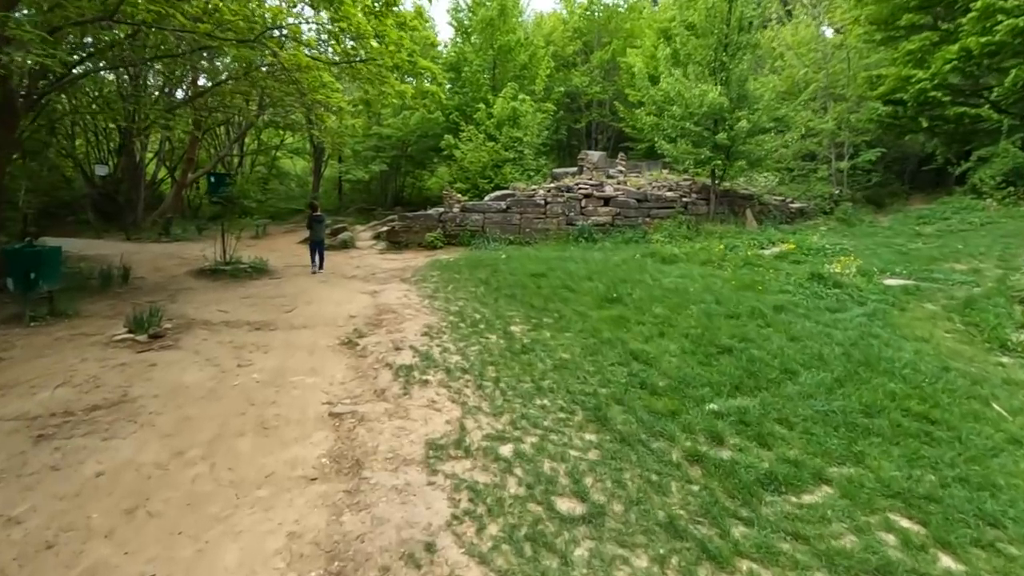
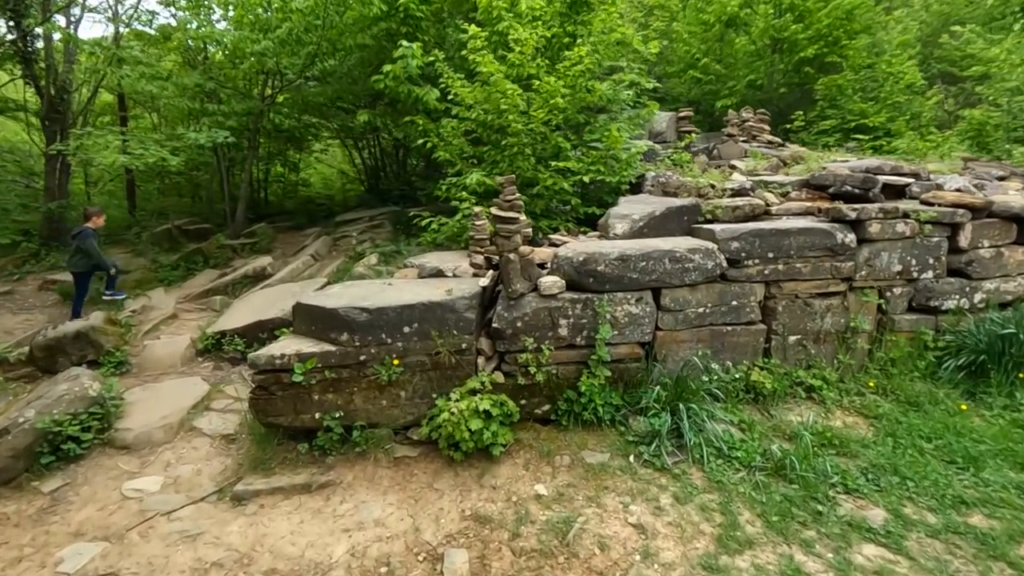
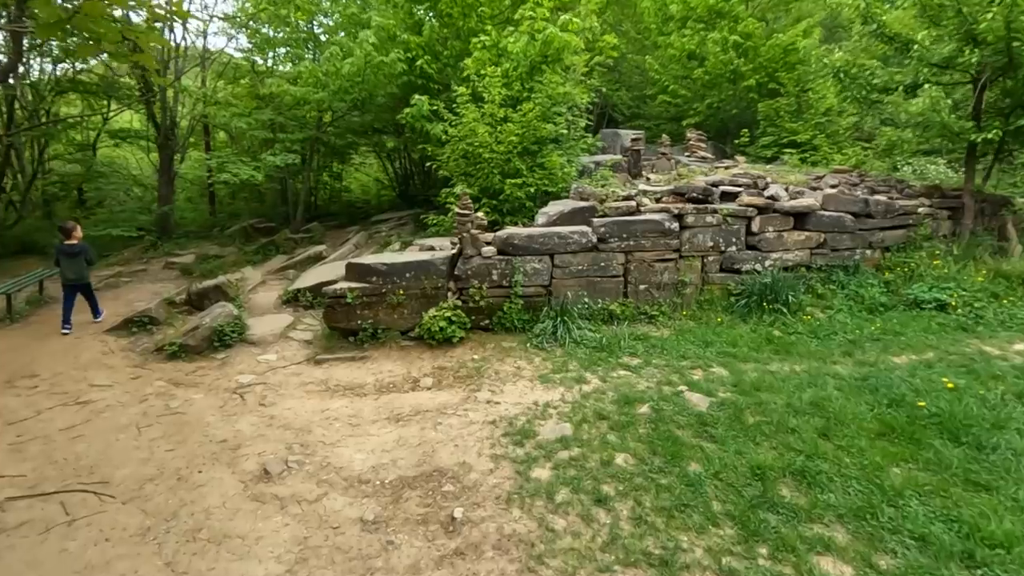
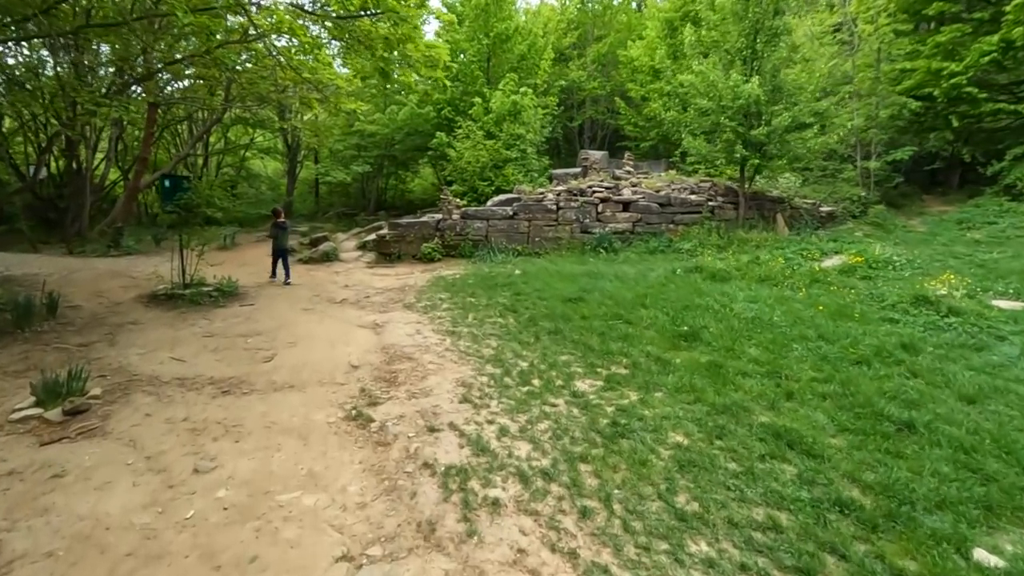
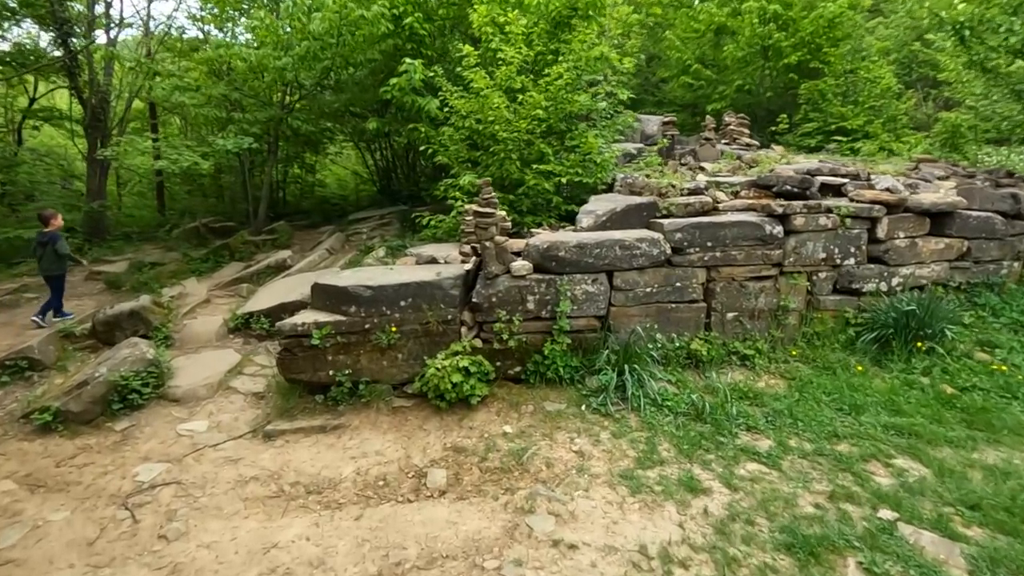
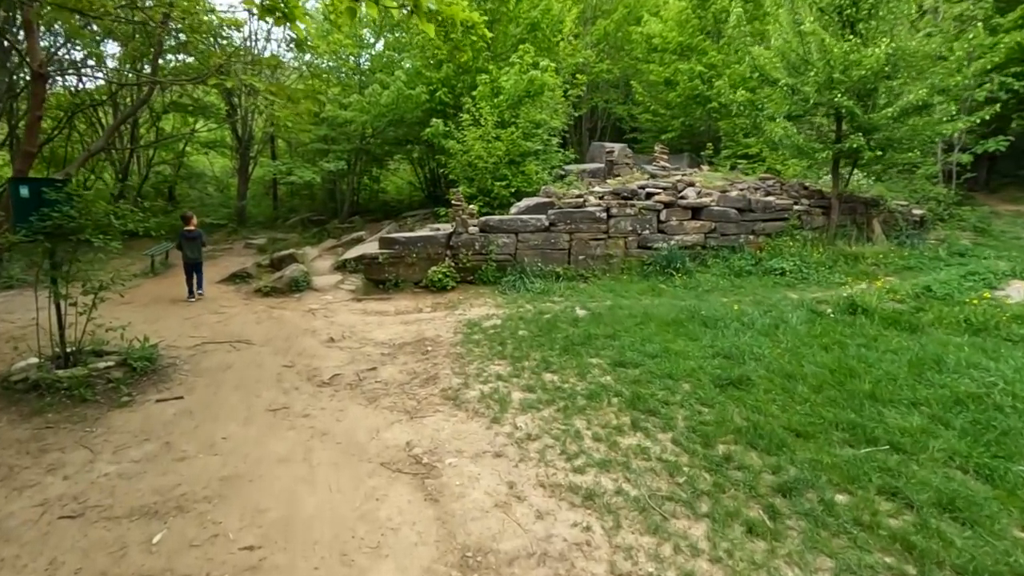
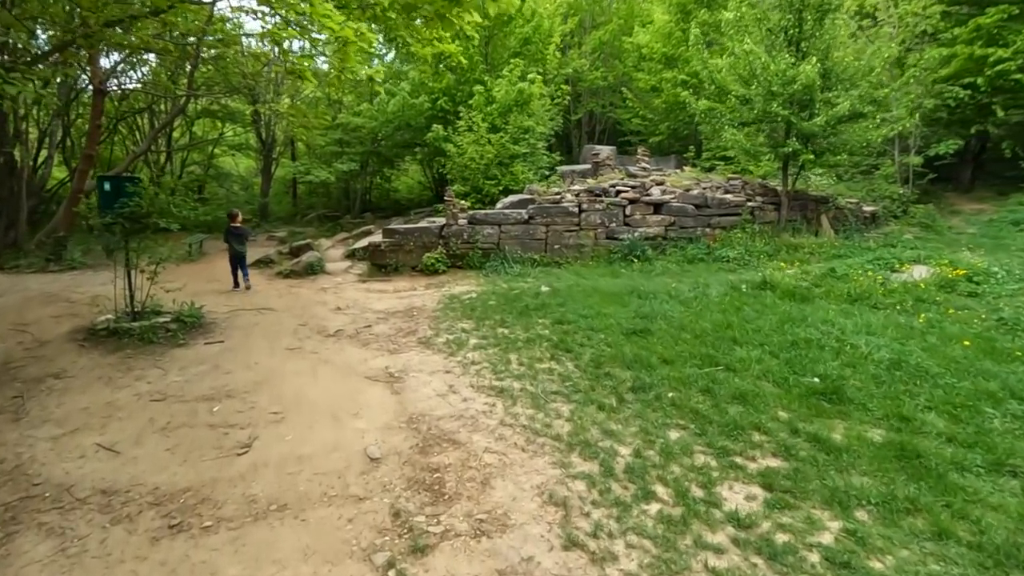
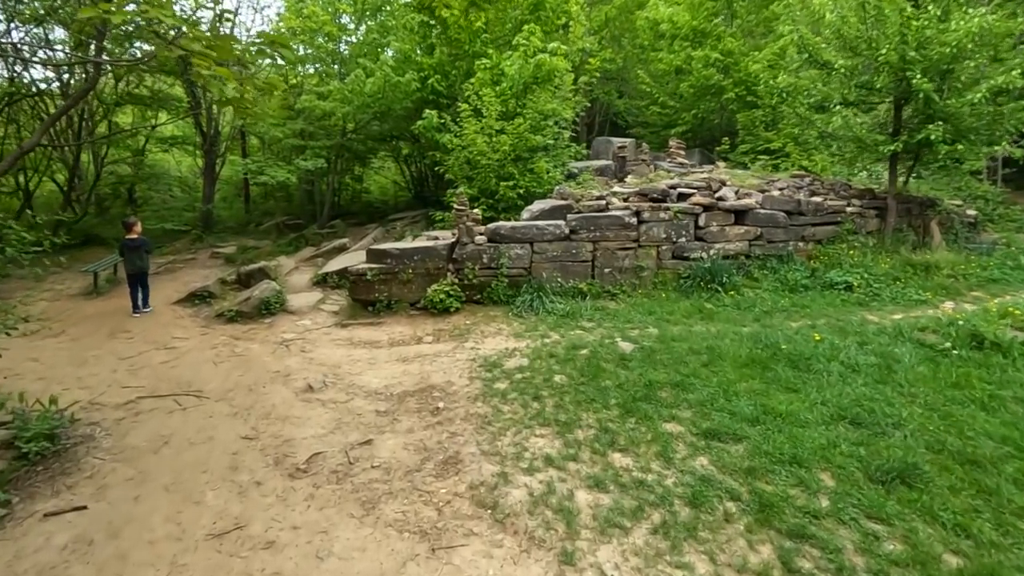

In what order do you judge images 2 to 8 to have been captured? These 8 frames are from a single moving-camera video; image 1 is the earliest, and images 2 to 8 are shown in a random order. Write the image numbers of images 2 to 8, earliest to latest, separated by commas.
4, 7, 6, 8, 3, 5, 2
